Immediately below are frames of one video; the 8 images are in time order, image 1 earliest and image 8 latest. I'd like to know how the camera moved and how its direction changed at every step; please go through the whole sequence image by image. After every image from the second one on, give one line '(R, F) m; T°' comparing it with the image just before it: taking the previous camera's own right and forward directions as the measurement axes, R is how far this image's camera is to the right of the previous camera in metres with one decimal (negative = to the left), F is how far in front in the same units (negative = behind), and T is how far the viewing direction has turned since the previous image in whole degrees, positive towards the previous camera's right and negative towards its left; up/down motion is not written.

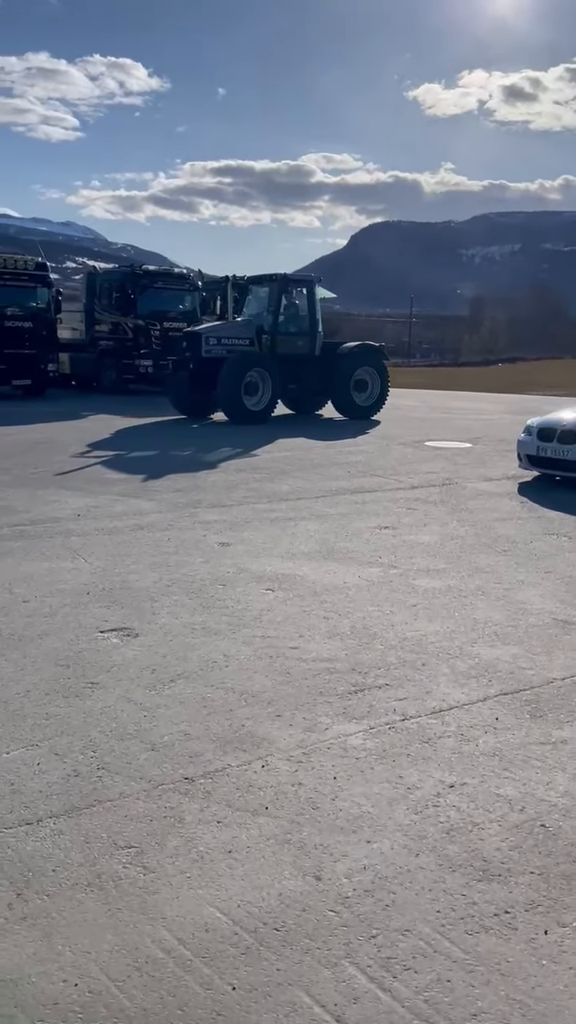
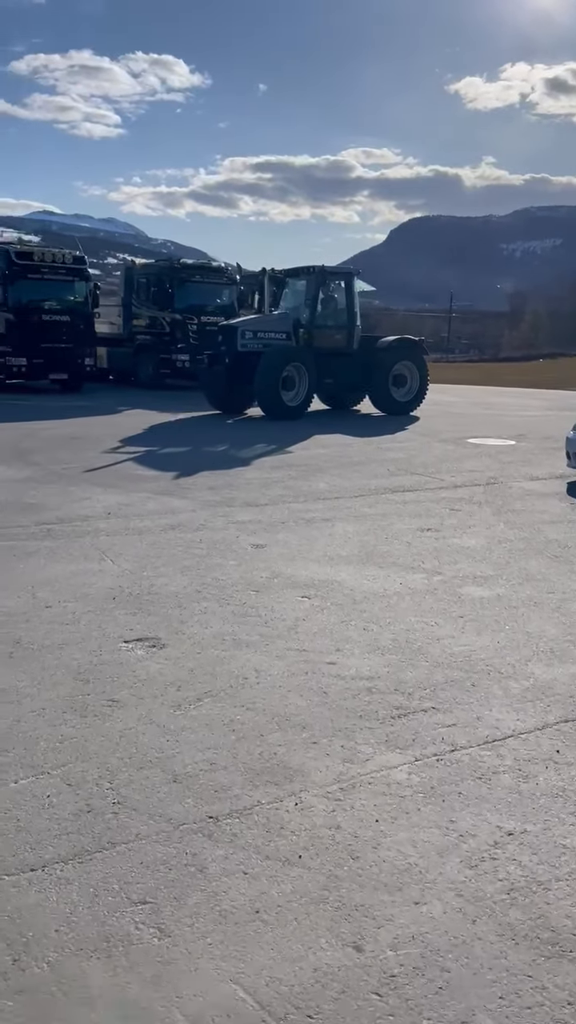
(0.0, +0.5) m; -3°
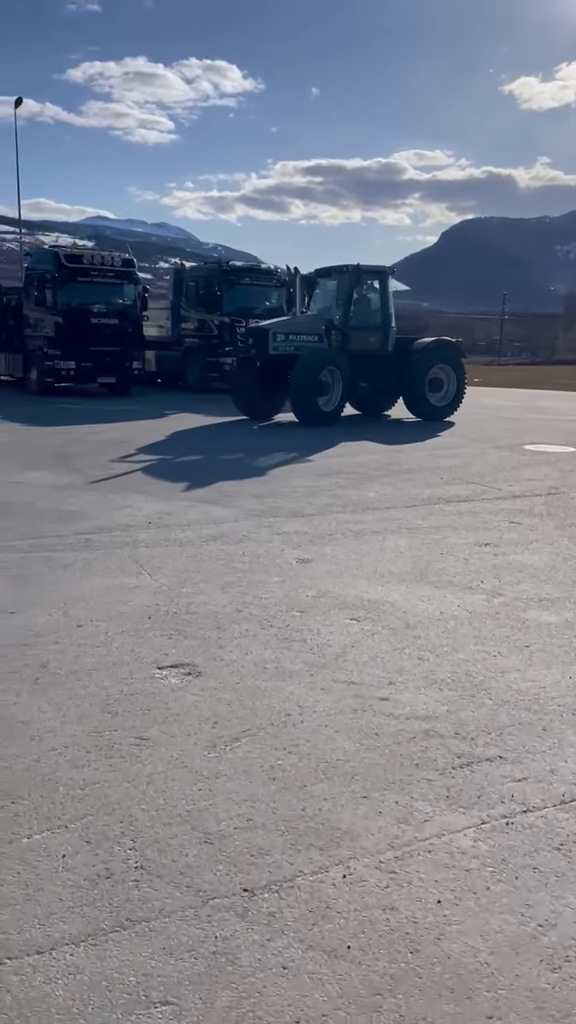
(0.0, +0.5) m; -3°
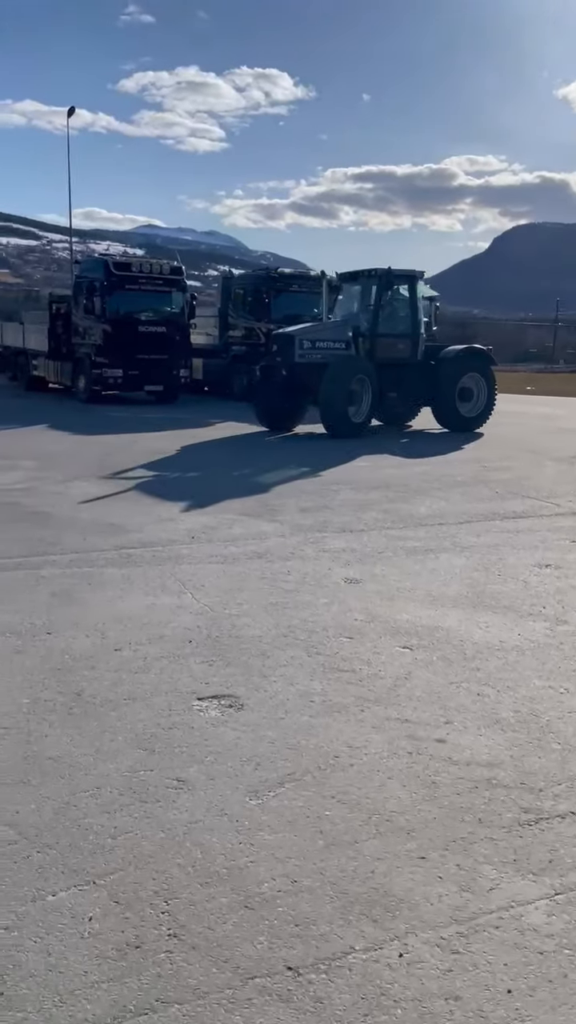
(0.0, +0.3) m; -3°
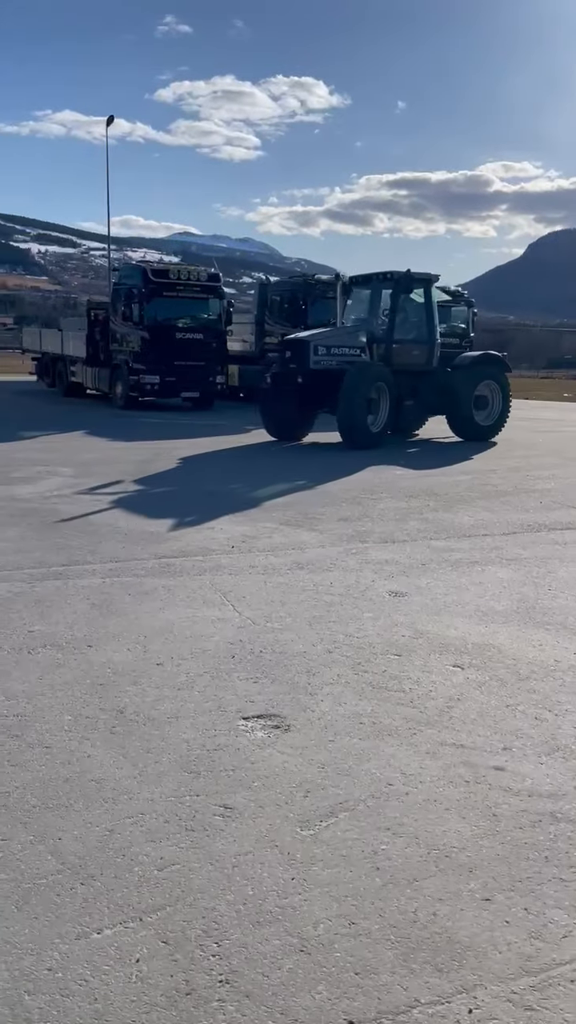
(-0.1, +0.2) m; -2°
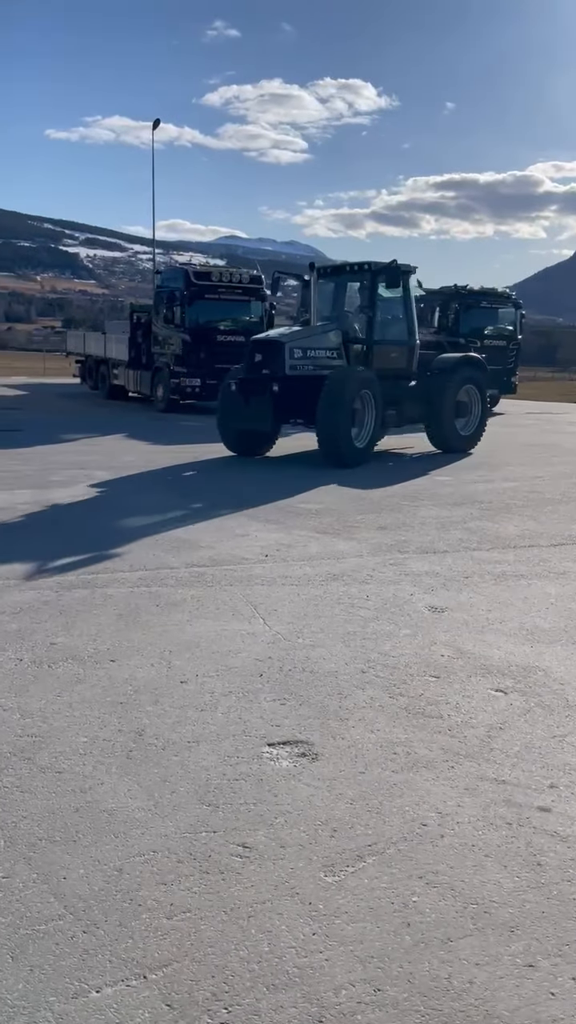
(+0.1, +0.3) m; -3°
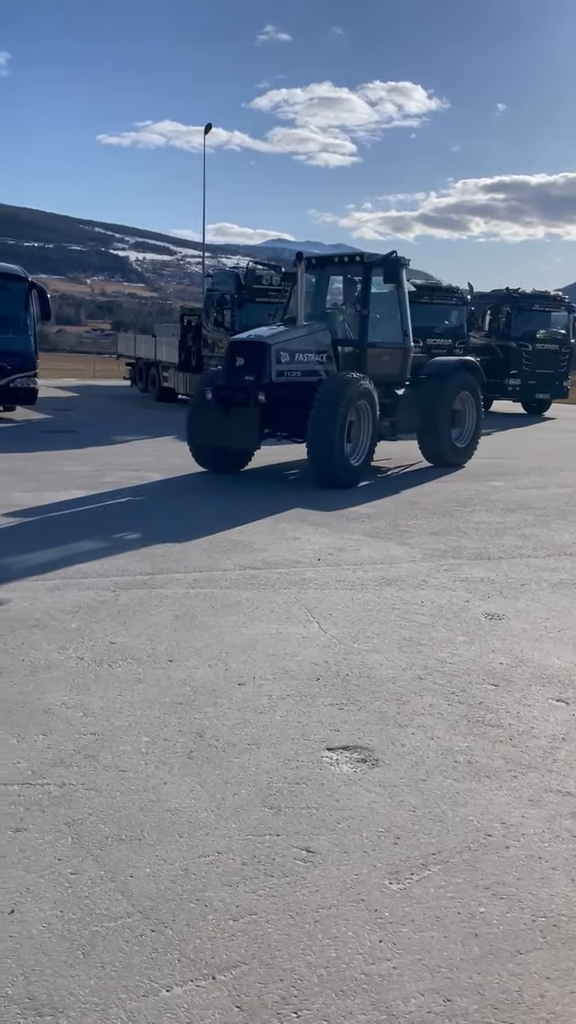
(-0.1, 0.0) m; -3°
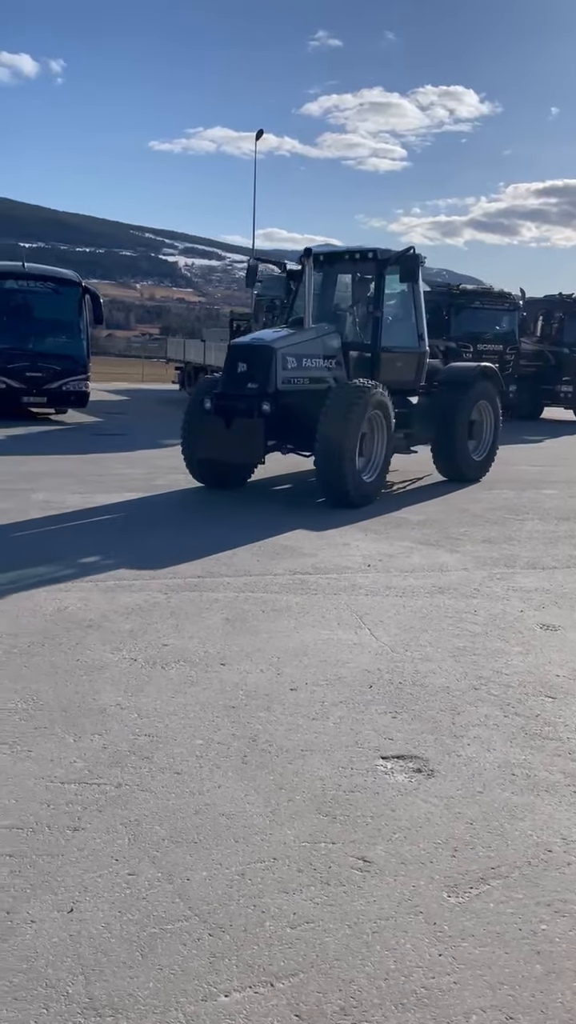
(-0.1, 0.0) m; -3°
